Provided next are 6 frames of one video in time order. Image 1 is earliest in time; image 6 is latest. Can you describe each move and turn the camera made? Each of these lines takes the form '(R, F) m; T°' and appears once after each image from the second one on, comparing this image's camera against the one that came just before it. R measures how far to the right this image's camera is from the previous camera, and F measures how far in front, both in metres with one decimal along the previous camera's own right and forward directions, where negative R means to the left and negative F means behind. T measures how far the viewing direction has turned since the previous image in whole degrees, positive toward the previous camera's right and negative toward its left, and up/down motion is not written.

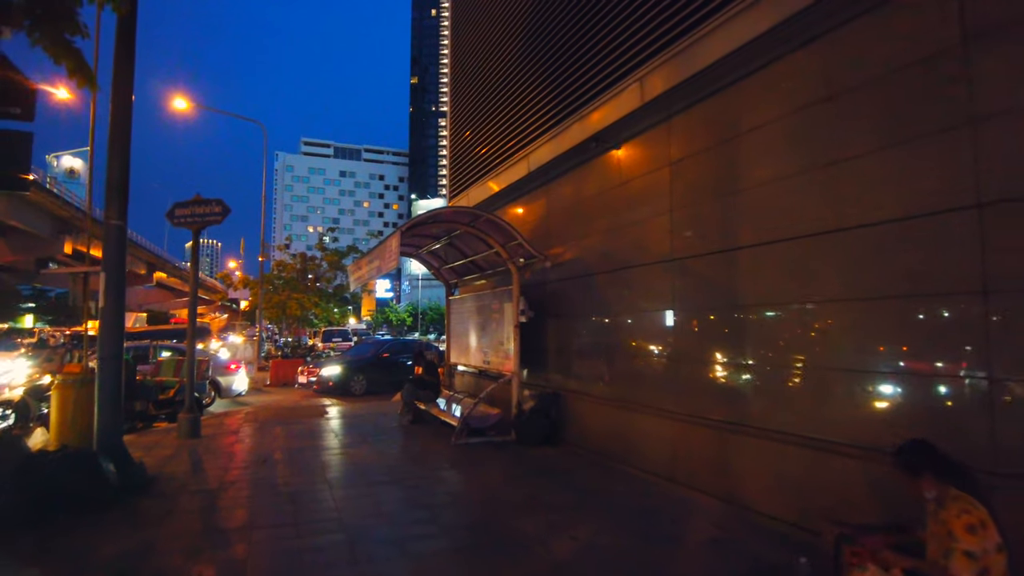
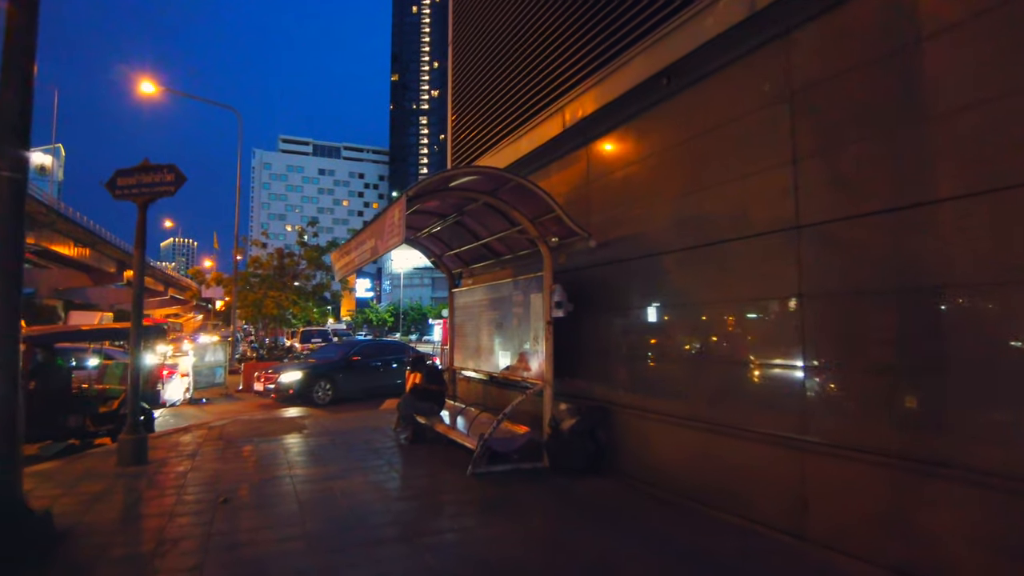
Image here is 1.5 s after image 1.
(-0.7, +2.1) m; +2°
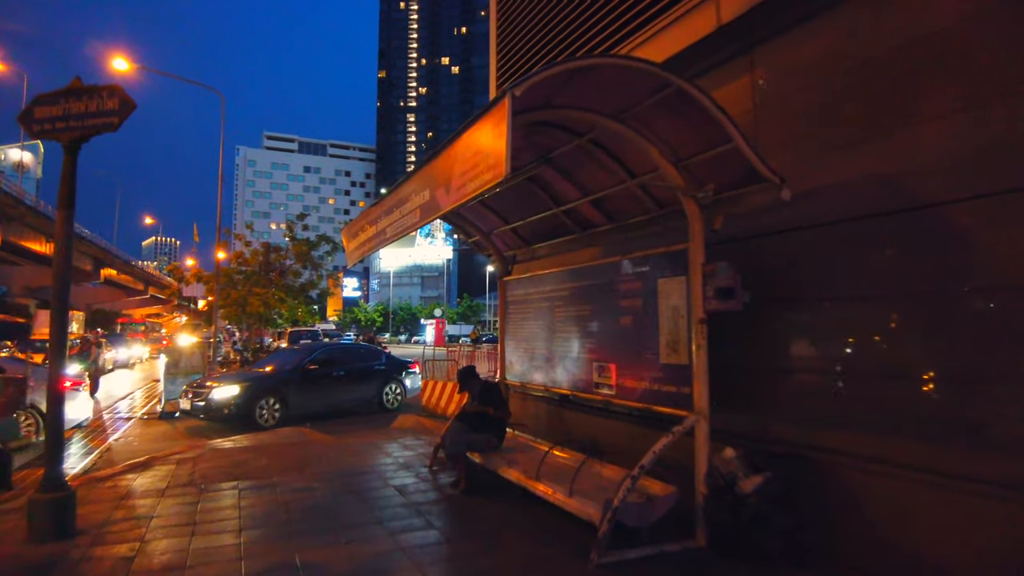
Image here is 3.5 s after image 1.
(-1.2, +2.8) m; +1°
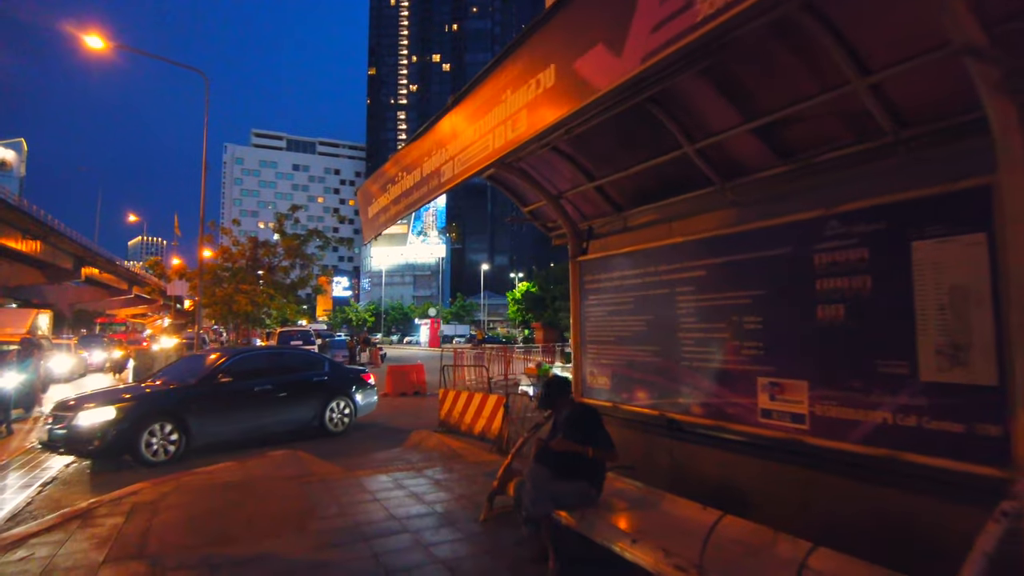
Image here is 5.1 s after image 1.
(-0.9, +2.3) m; +1°
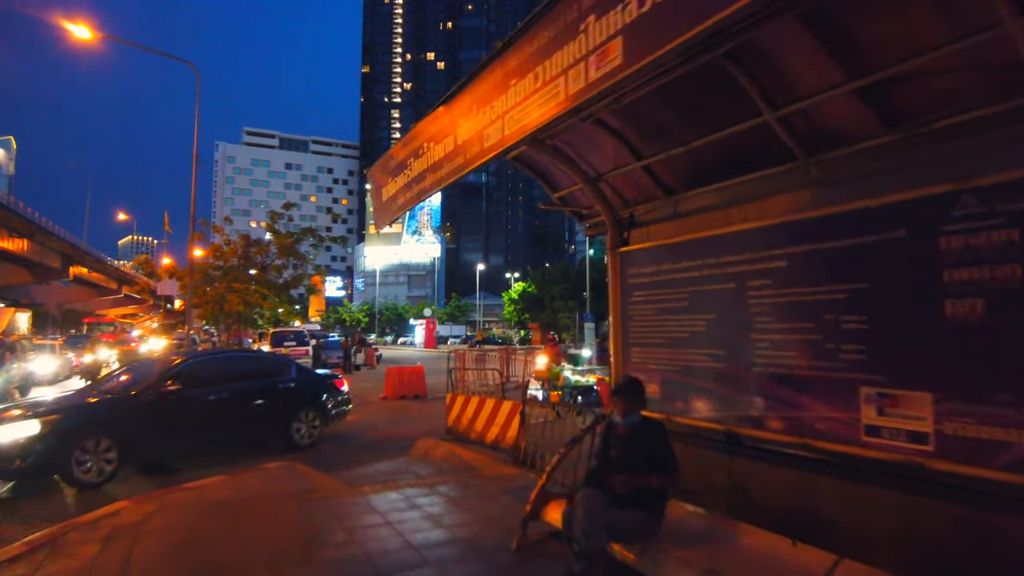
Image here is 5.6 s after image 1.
(-0.3, +0.7) m; +1°
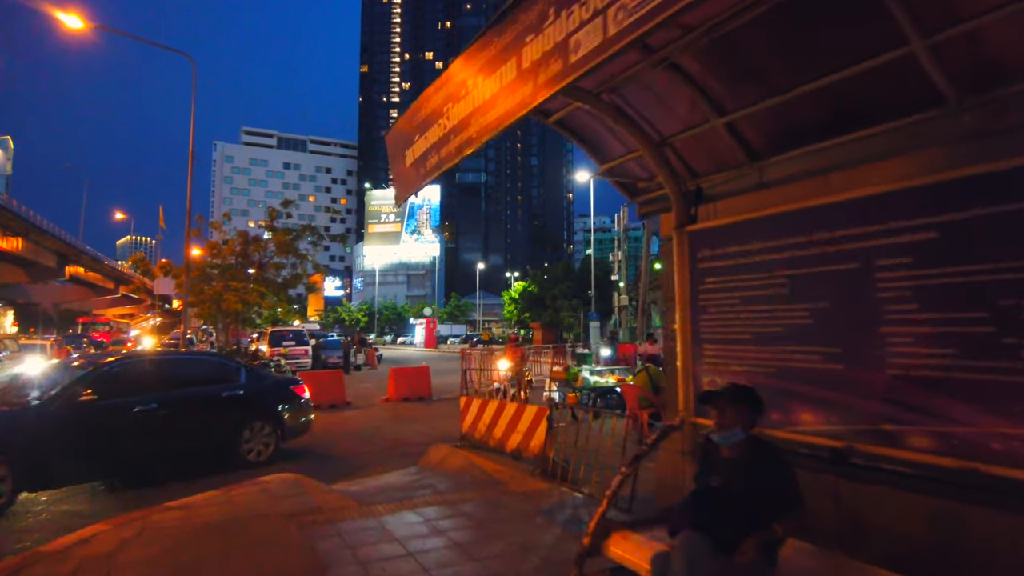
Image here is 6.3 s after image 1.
(-0.4, +0.9) m; 0°
